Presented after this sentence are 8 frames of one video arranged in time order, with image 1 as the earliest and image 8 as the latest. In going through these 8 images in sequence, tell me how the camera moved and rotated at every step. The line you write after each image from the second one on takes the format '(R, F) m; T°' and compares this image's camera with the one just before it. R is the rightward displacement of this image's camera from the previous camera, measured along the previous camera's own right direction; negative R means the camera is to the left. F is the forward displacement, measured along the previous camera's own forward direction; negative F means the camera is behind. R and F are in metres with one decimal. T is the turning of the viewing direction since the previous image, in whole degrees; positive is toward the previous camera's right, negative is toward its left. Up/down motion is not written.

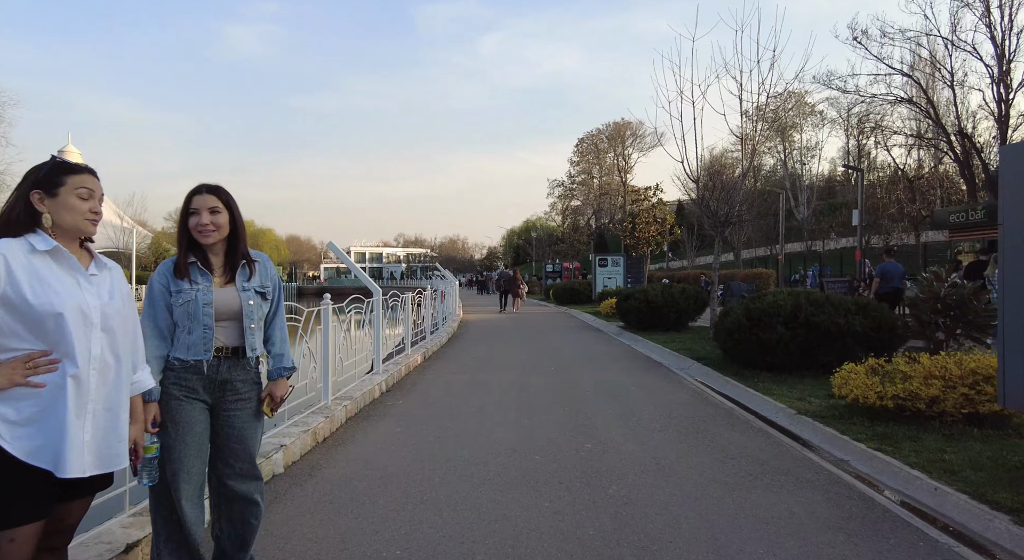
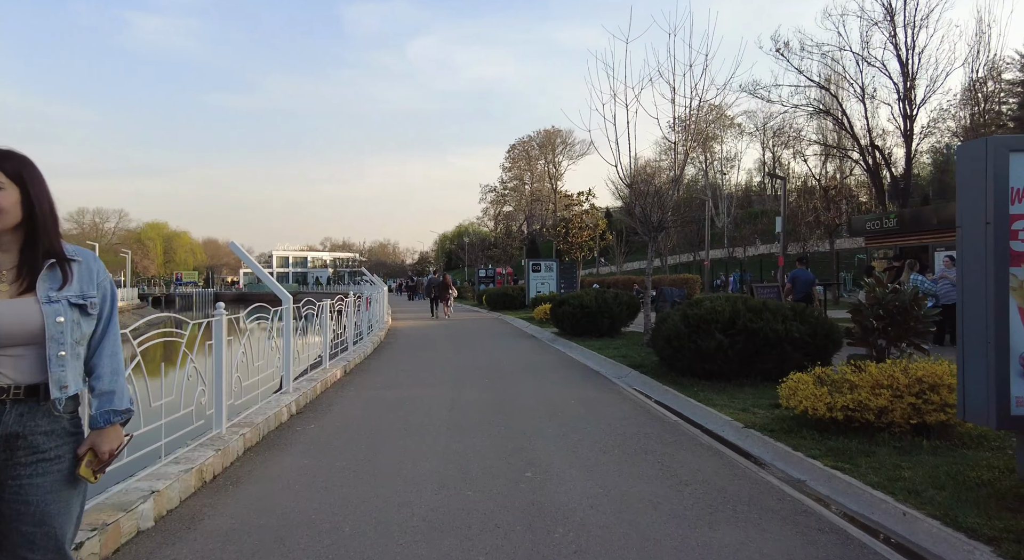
(0.0, +0.6) m; +6°
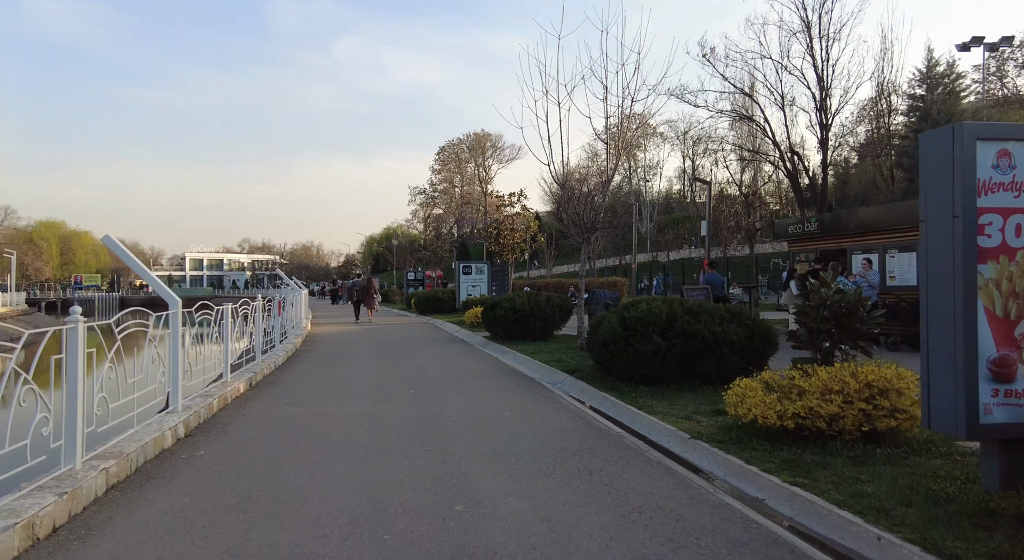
(0.0, +0.6) m; +7°
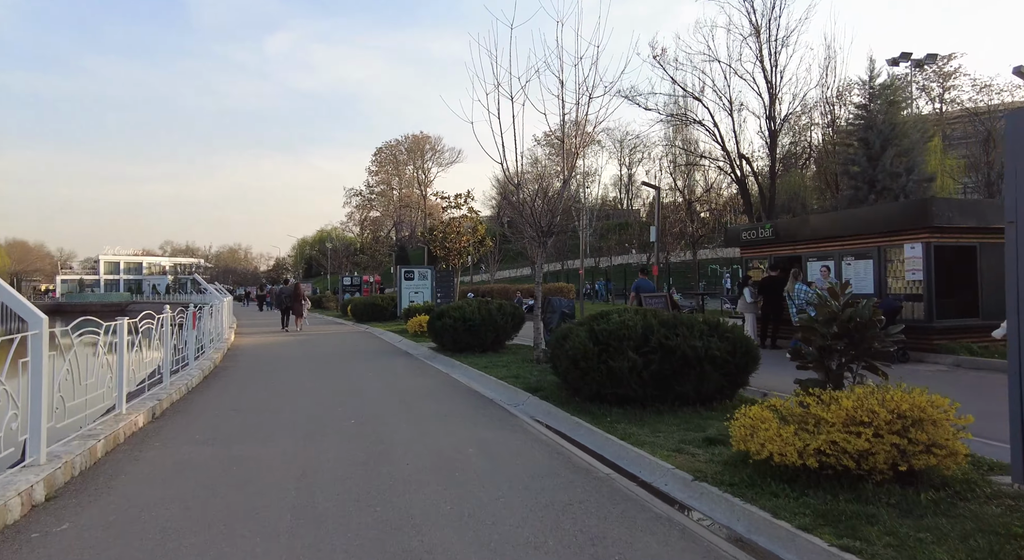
(-0.2, +1.0) m; +6°
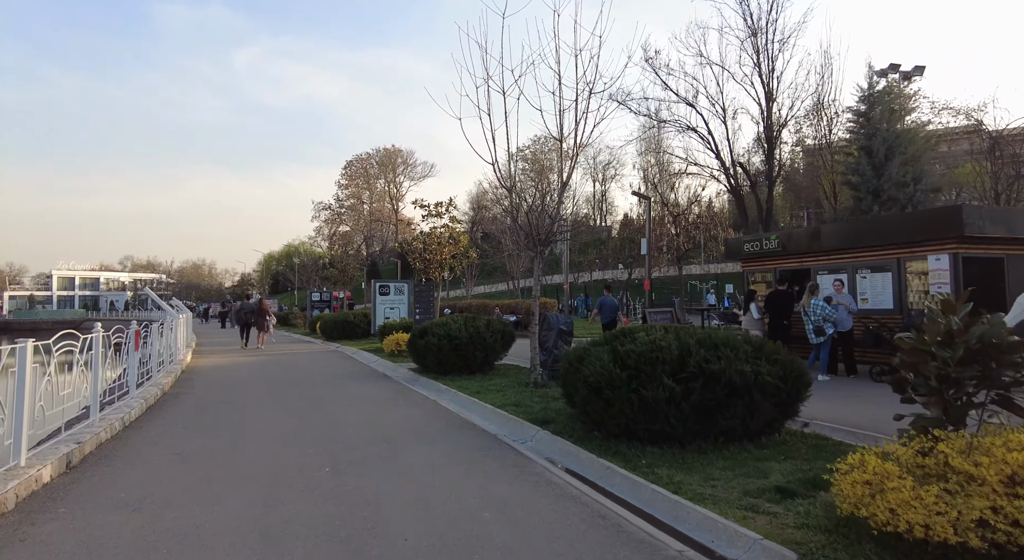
(-0.4, +1.3) m; +3°
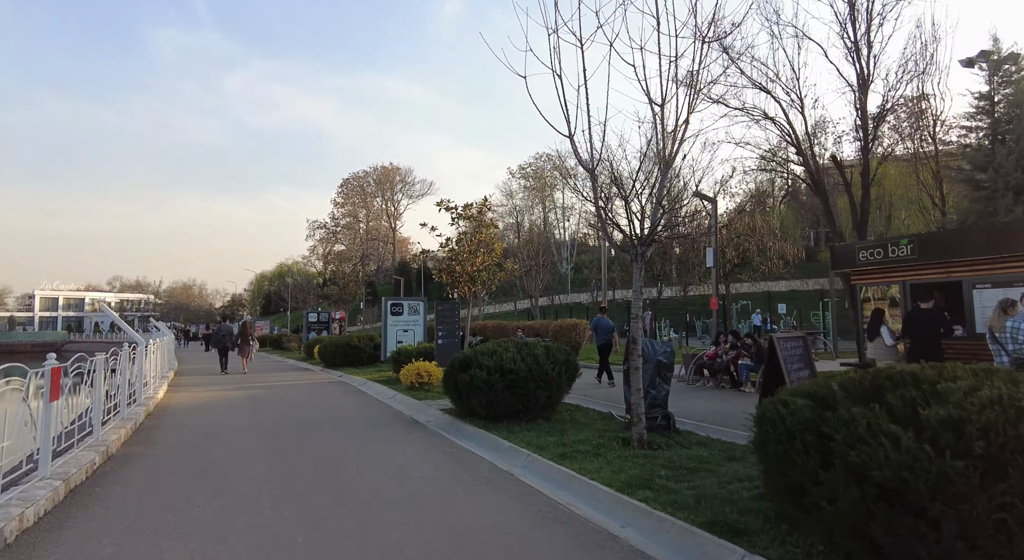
(-1.3, +3.1) m; +1°
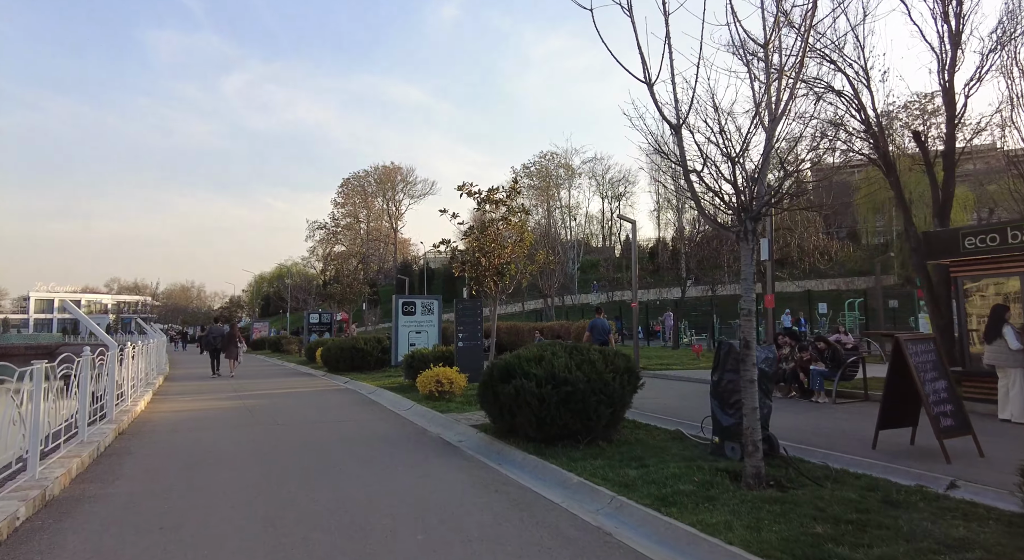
(-0.7, +1.9) m; 0°
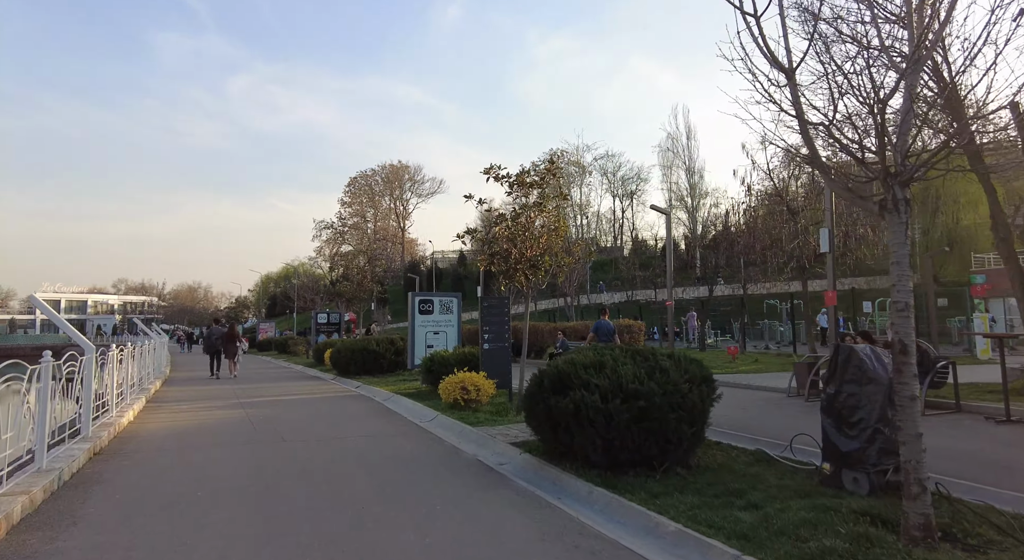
(-0.6, +1.5) m; -1°
